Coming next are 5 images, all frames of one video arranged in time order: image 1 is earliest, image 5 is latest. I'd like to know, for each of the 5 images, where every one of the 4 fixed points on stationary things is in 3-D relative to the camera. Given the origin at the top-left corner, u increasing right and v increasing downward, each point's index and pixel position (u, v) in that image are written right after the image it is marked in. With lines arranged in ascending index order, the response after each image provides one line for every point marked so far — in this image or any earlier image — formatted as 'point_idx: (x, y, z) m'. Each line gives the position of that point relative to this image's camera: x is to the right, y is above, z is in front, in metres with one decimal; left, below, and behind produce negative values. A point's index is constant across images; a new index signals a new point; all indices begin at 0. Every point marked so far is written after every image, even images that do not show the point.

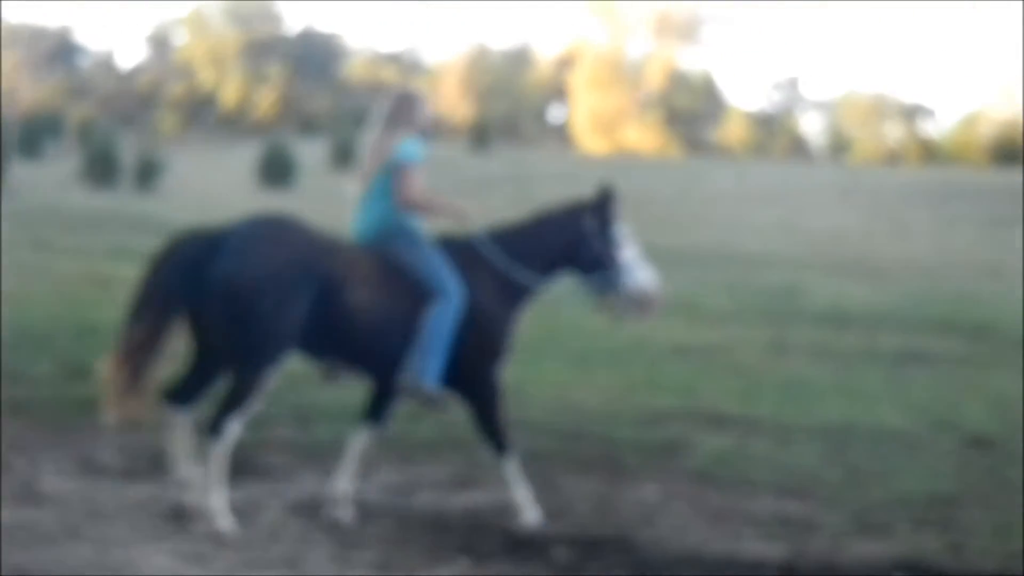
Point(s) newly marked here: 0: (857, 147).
0: (+0.7, +0.3, +4.2) m
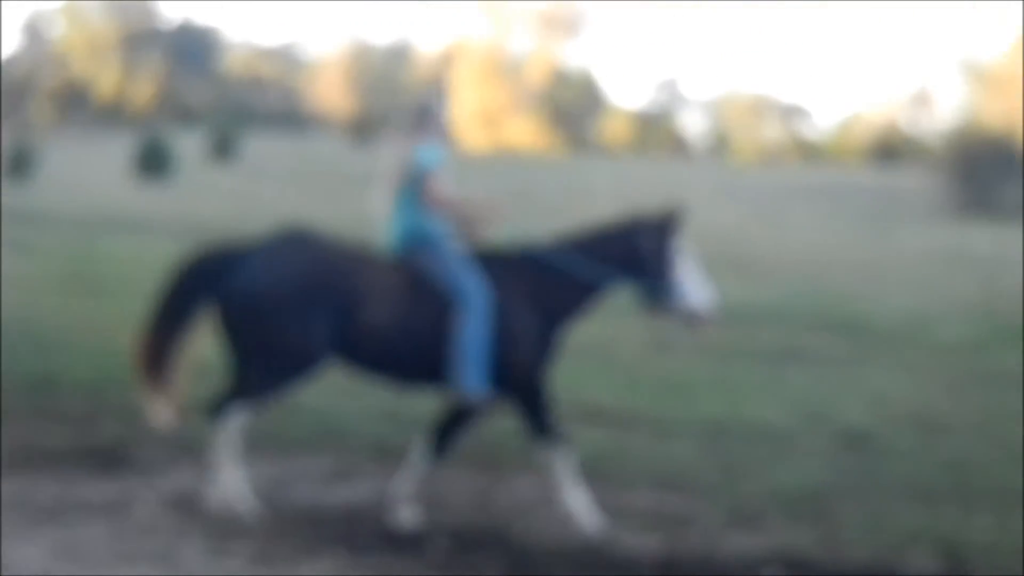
0: (+0.5, +0.3, +4.2) m
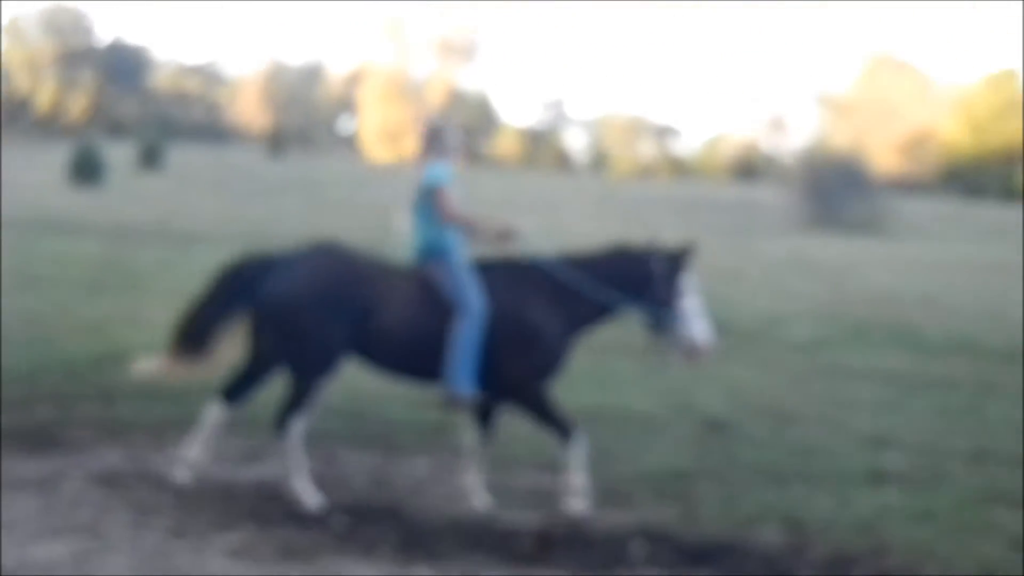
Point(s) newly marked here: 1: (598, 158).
0: (+0.2, +0.3, +4.8) m
1: (+0.2, +0.3, +4.8) m
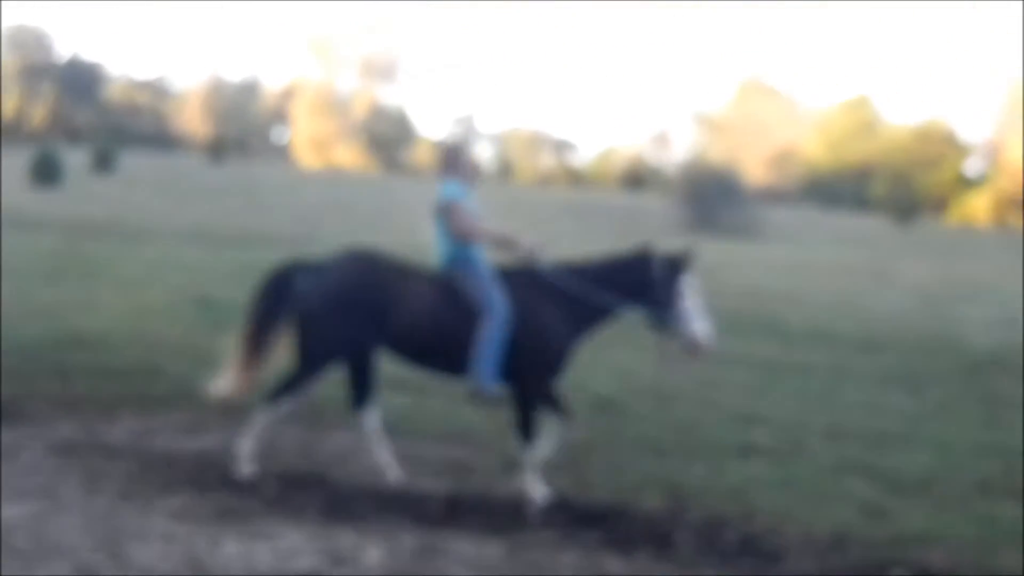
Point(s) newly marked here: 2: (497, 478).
0: (0.0, +0.3, +5.4) m
1: (0.0, +0.3, +5.4) m
2: (0.0, -0.5, +5.2) m
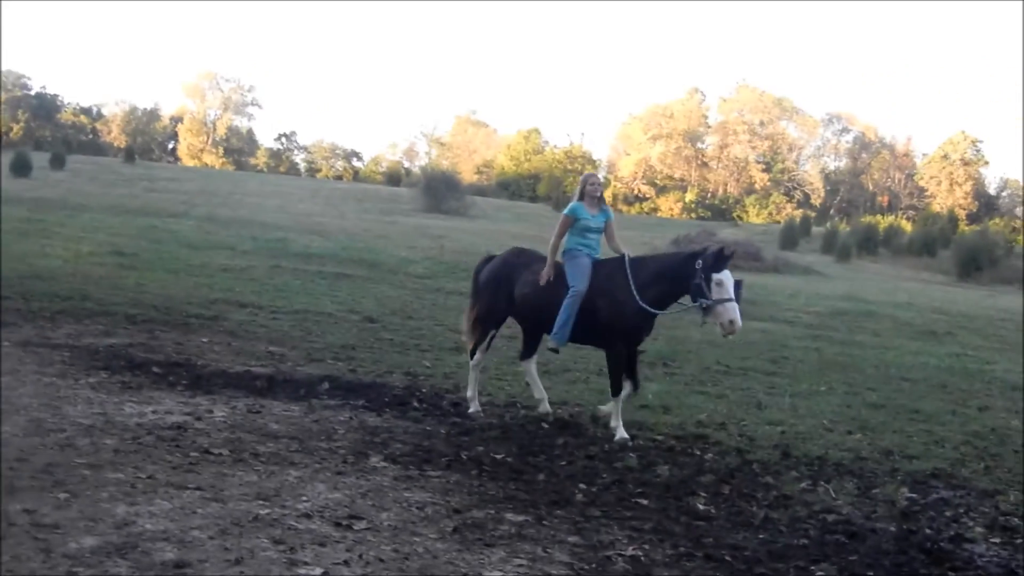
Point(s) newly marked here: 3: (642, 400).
0: (-0.8, +0.5, +8.5) m
1: (-0.9, +0.5, +8.5) m
2: (-0.8, -0.3, +8.4) m
3: (+0.6, -0.5, +8.4) m
